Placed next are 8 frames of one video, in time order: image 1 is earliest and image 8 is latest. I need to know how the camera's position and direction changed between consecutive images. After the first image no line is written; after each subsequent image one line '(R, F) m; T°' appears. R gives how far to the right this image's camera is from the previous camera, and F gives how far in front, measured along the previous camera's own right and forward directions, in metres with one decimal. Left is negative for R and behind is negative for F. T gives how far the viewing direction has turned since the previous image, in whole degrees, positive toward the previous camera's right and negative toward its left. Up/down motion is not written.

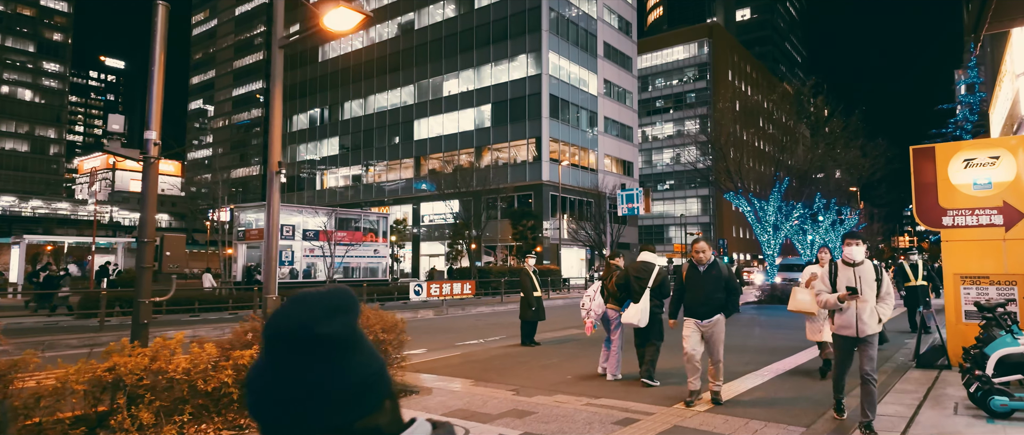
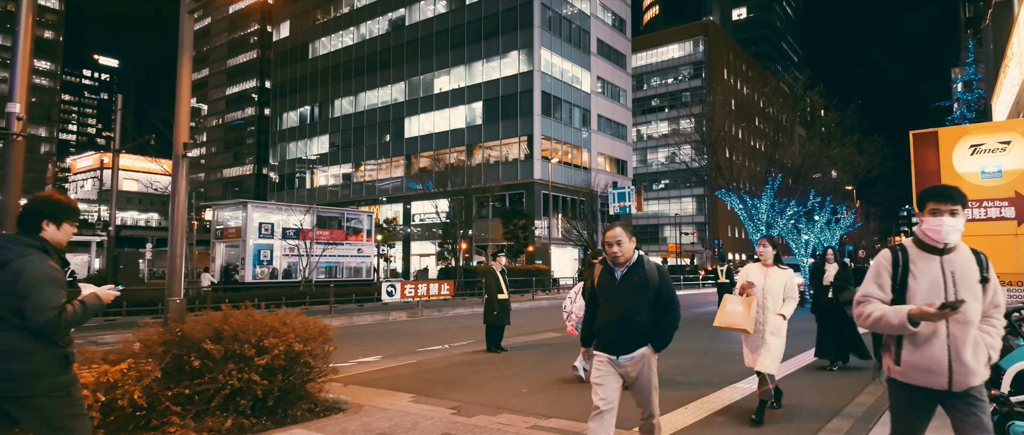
(+0.4, +0.7) m; 0°
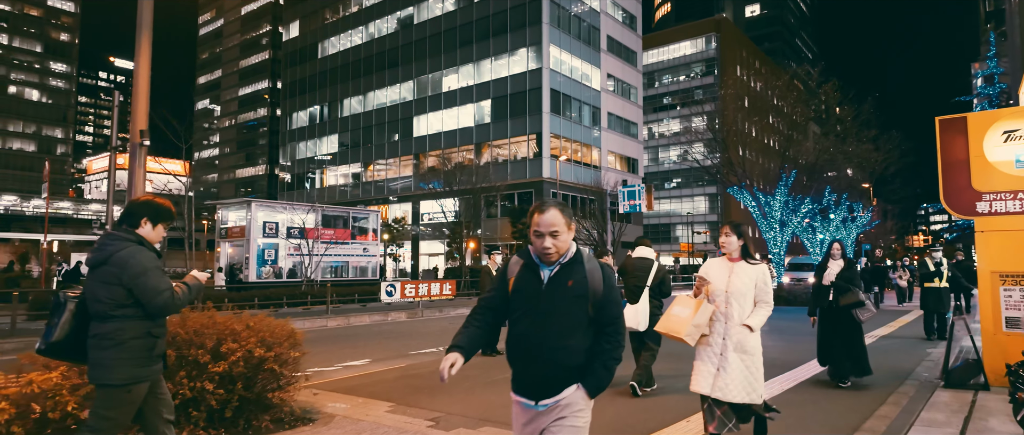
(+0.2, +0.4) m; -1°
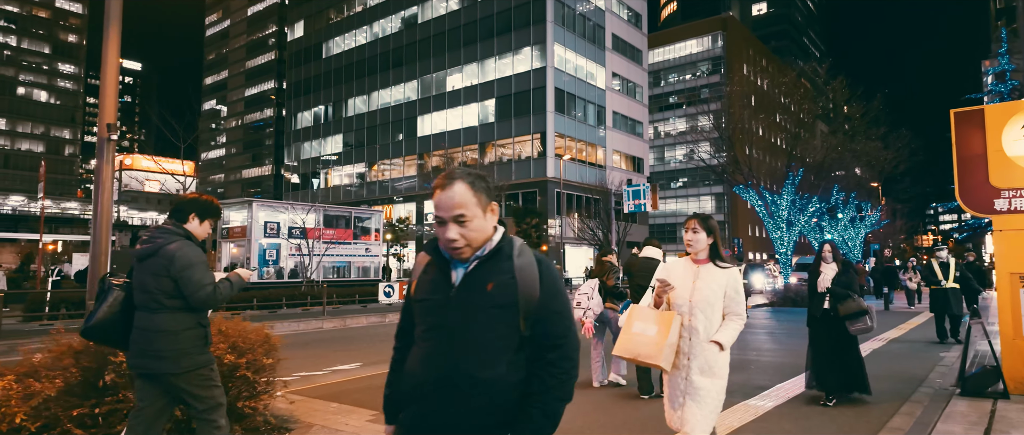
(+0.1, +0.2) m; -1°
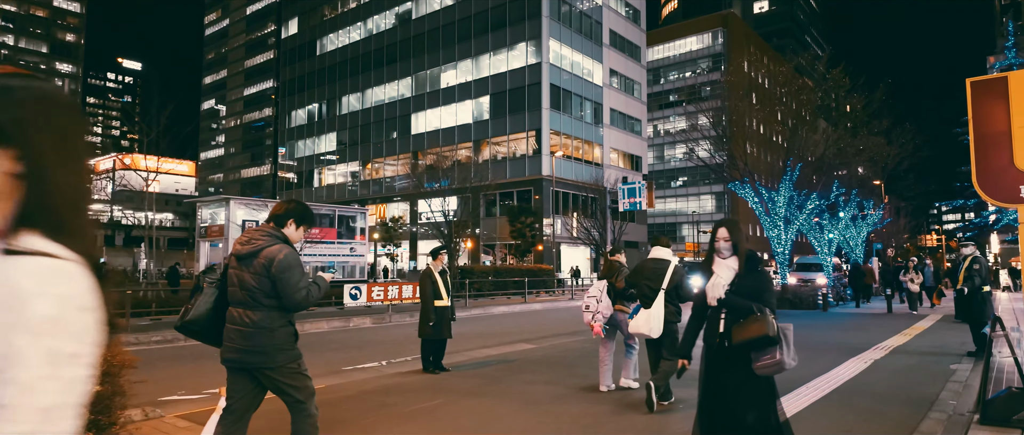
(+0.5, +0.8) m; 0°
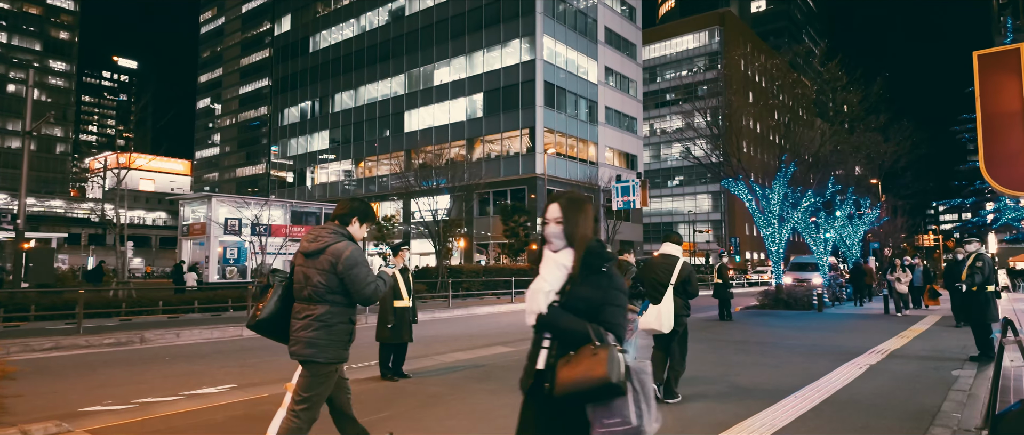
(+0.3, +0.5) m; 0°
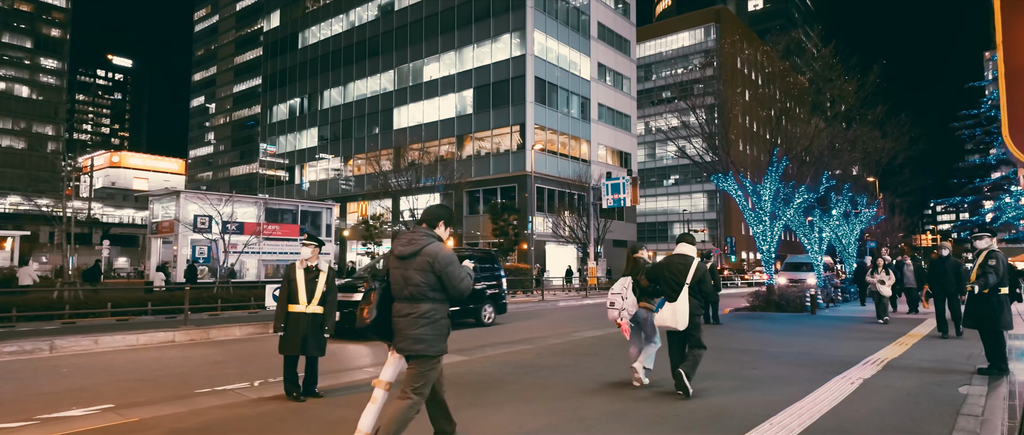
(+0.6, +0.9) m; 0°
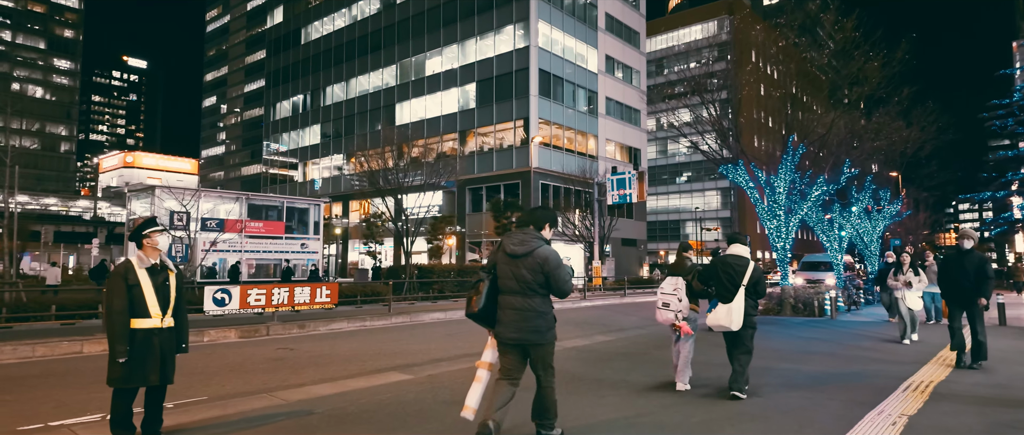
(+0.6, +1.3) m; -1°
